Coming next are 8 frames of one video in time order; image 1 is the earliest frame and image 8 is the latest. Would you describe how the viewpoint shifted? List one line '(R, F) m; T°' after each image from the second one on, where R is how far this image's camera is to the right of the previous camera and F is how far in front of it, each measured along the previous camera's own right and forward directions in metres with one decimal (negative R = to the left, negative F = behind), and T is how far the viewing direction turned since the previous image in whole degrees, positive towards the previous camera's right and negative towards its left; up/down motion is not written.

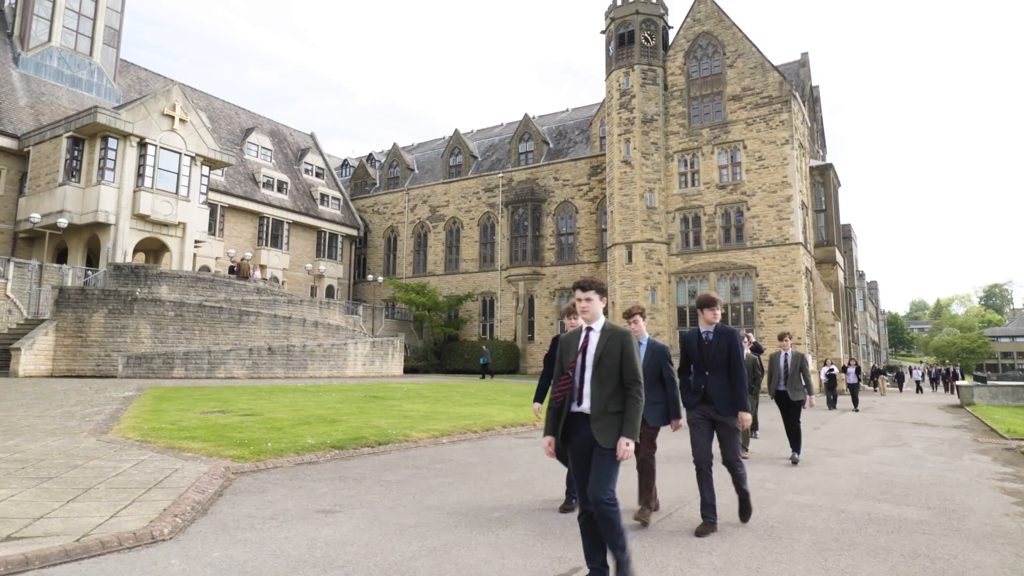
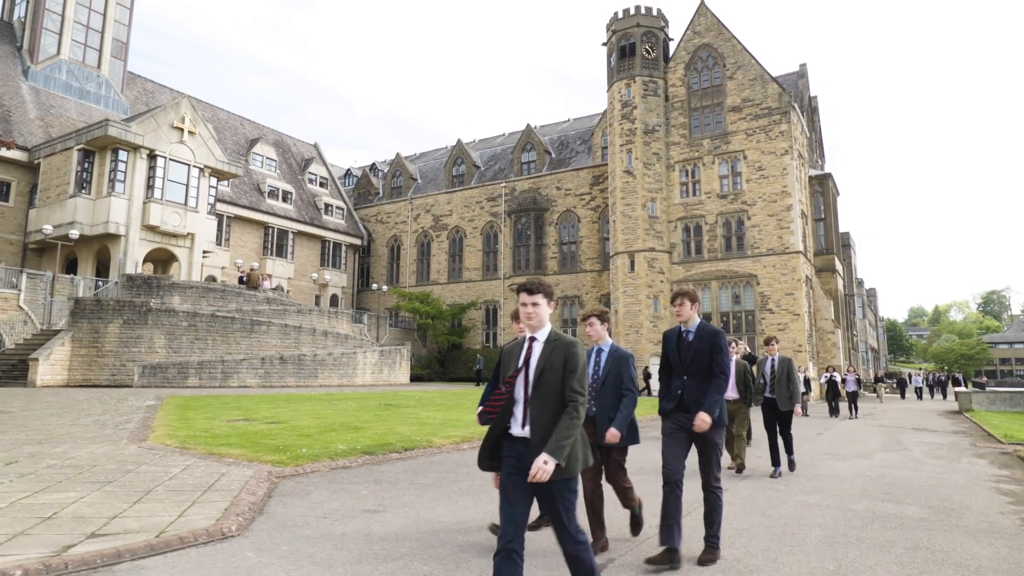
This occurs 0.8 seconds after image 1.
(-0.3, -0.4) m; 0°
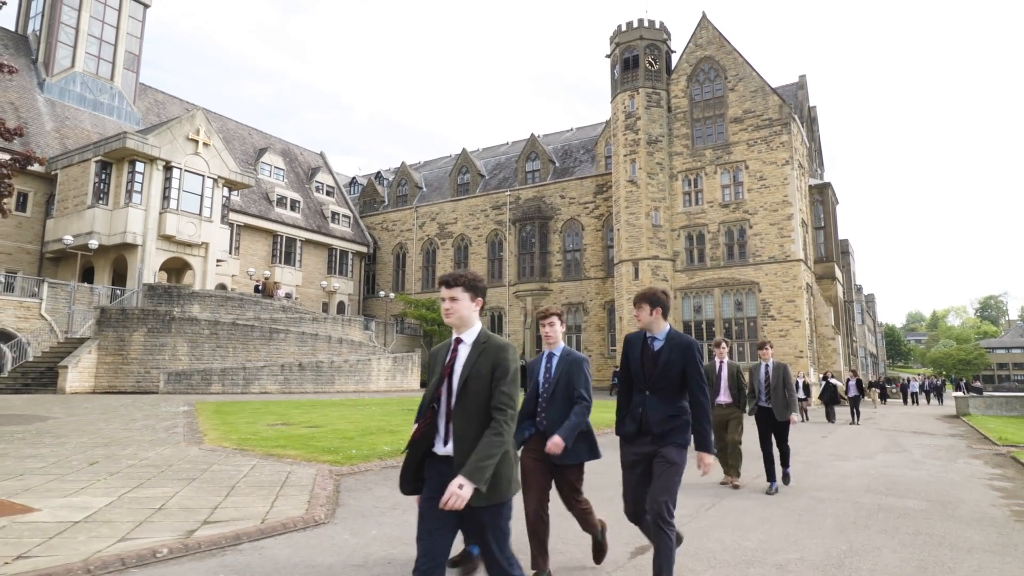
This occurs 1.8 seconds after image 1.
(-0.4, -0.7) m; 0°
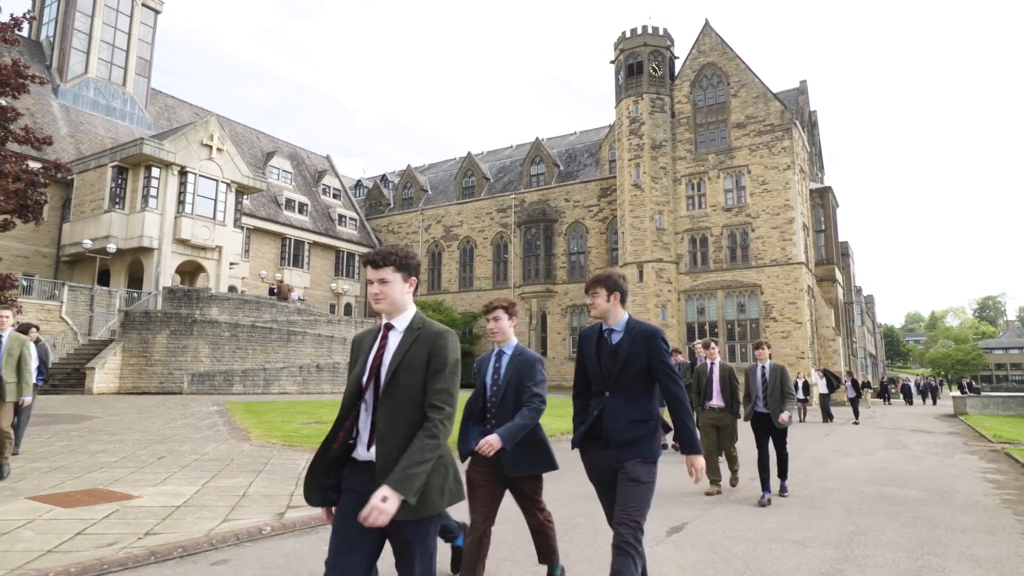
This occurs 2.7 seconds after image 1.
(-0.4, -0.6) m; 0°
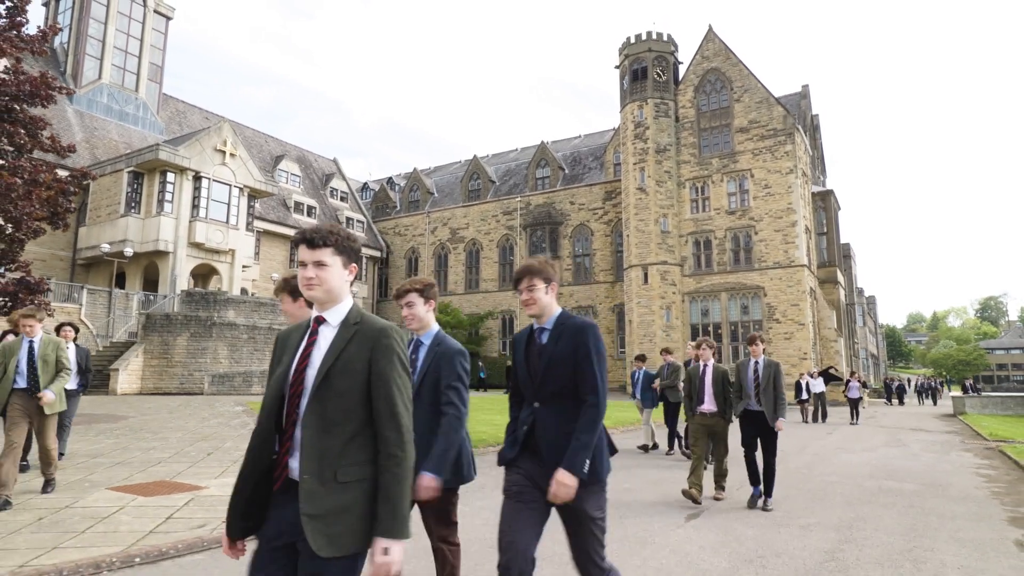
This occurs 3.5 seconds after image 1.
(-0.3, -0.6) m; 0°
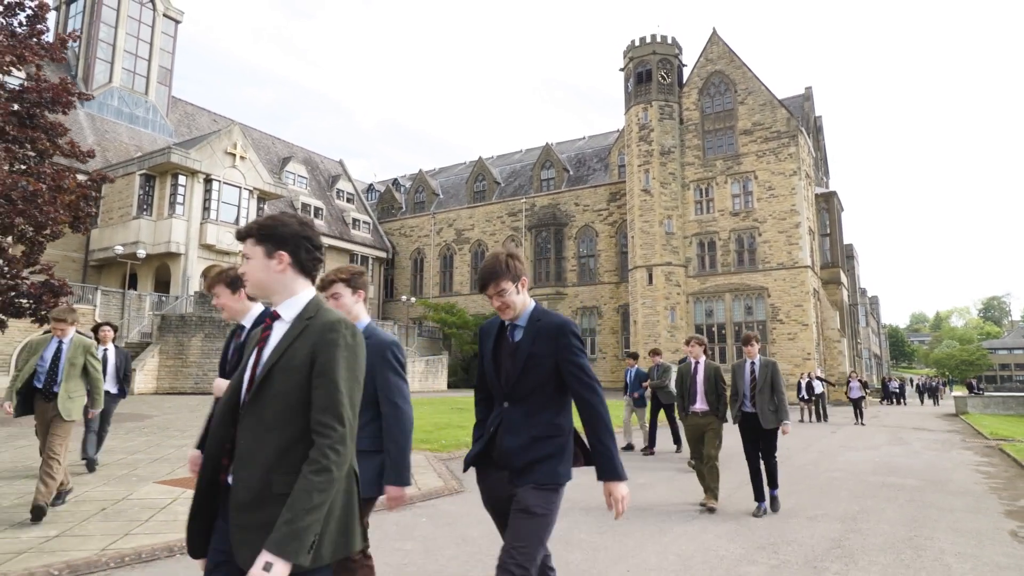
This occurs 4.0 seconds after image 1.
(-0.2, -0.4) m; 0°
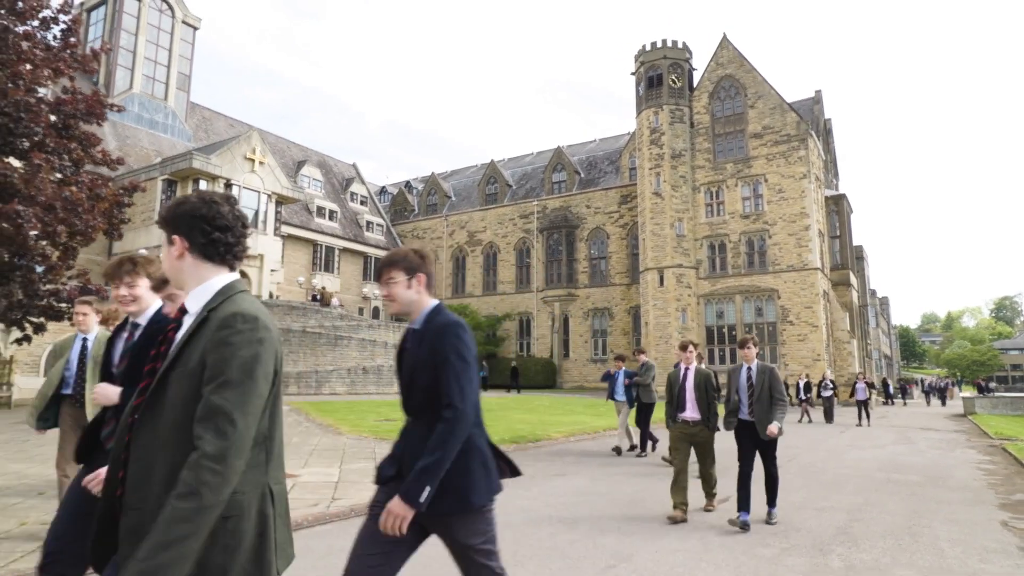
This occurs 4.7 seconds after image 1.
(-0.2, -0.6) m; -1°
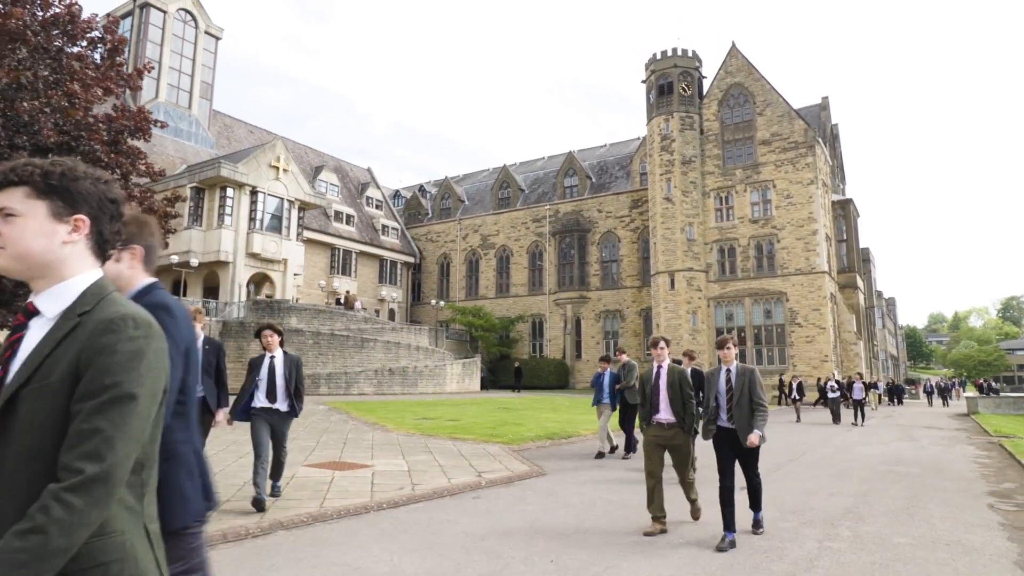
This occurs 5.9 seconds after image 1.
(-0.5, -1.0) m; 0°
